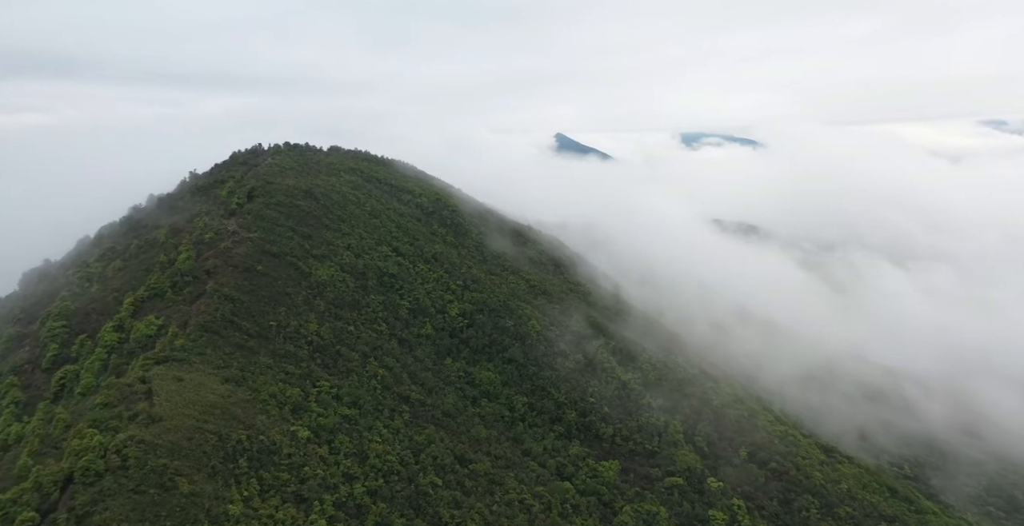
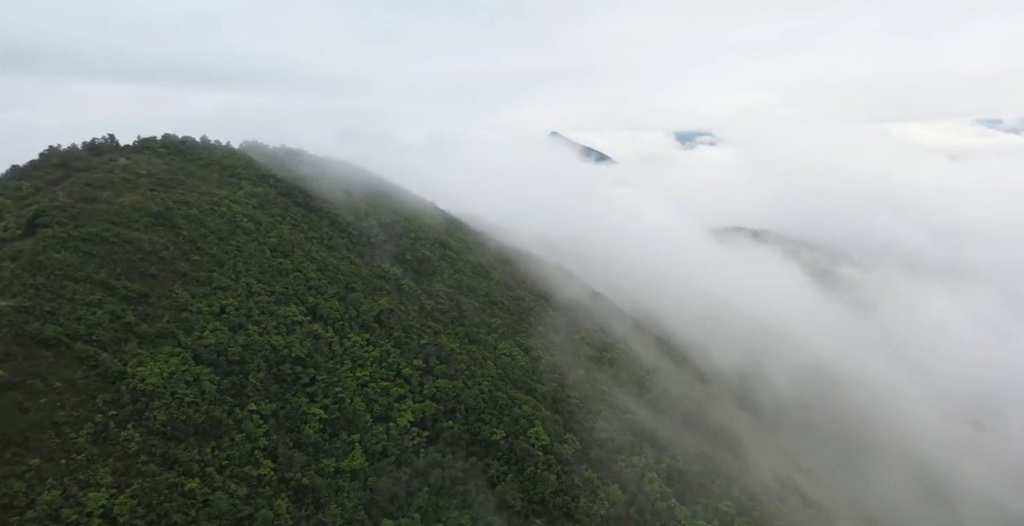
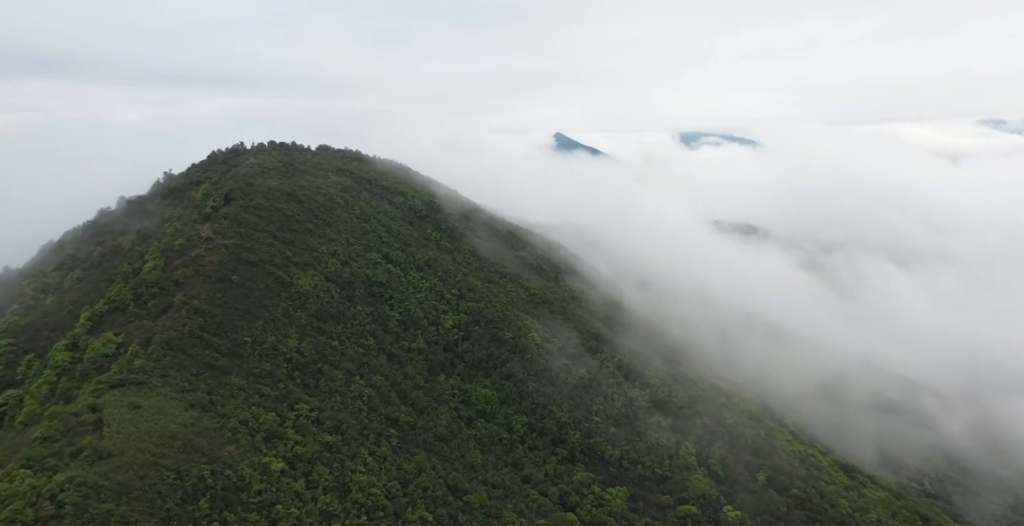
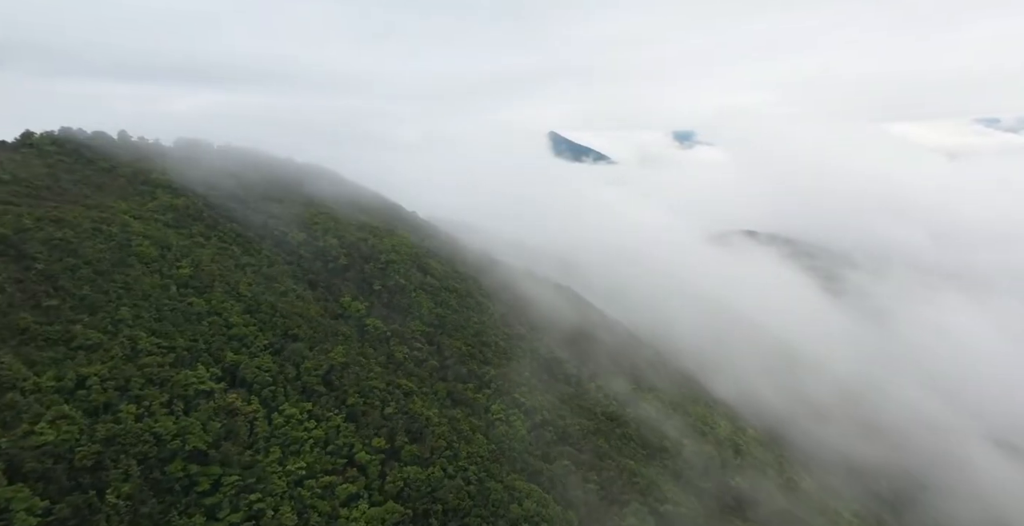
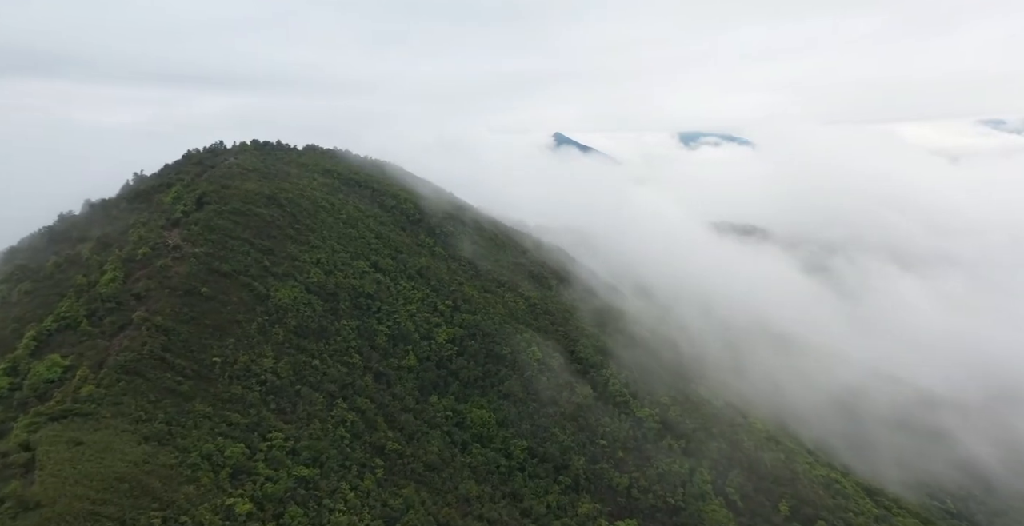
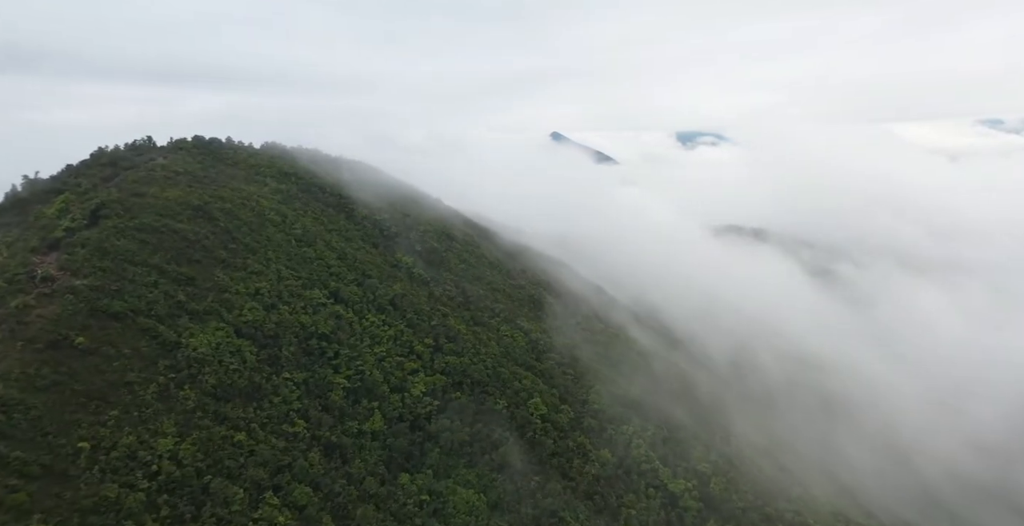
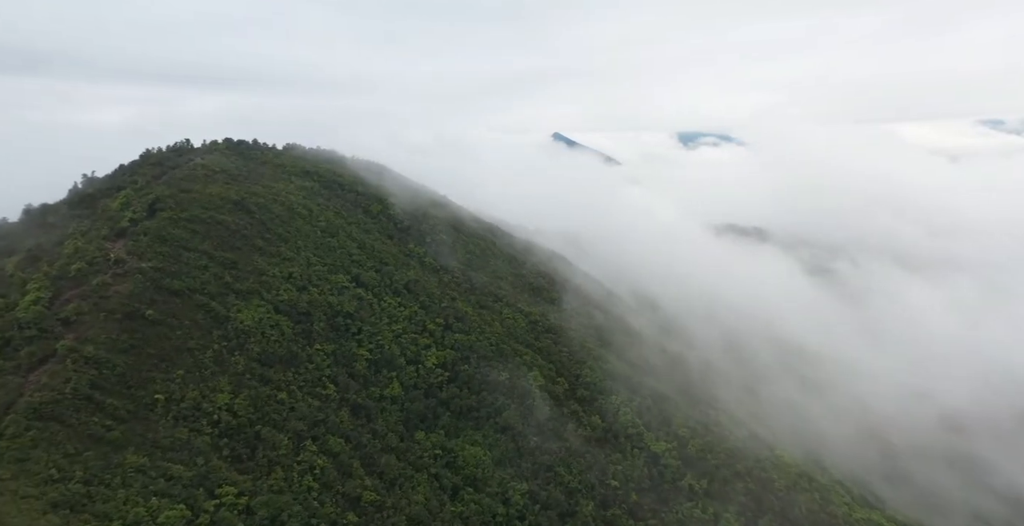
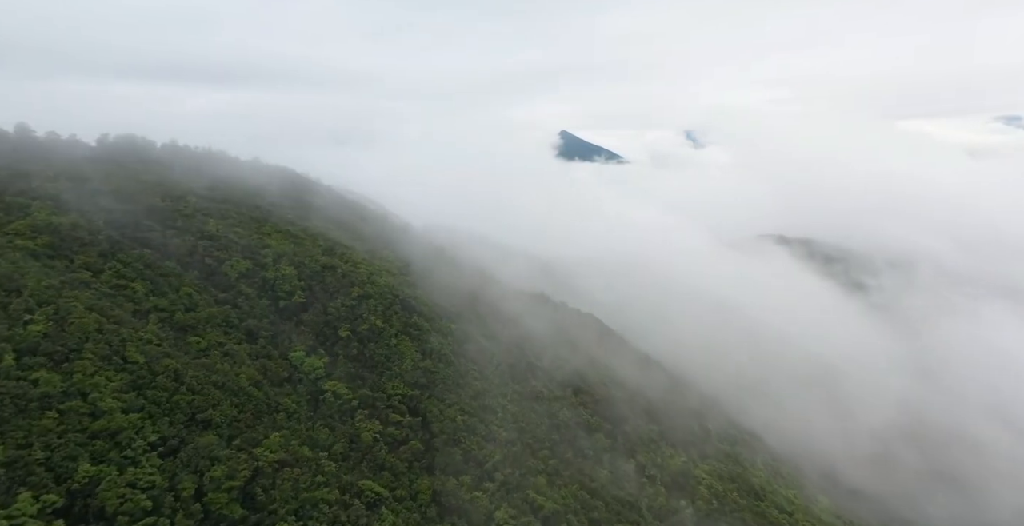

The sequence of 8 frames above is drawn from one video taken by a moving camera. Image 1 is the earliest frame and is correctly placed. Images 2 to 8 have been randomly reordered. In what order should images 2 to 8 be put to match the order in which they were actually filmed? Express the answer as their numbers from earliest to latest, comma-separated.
3, 5, 7, 6, 2, 4, 8
